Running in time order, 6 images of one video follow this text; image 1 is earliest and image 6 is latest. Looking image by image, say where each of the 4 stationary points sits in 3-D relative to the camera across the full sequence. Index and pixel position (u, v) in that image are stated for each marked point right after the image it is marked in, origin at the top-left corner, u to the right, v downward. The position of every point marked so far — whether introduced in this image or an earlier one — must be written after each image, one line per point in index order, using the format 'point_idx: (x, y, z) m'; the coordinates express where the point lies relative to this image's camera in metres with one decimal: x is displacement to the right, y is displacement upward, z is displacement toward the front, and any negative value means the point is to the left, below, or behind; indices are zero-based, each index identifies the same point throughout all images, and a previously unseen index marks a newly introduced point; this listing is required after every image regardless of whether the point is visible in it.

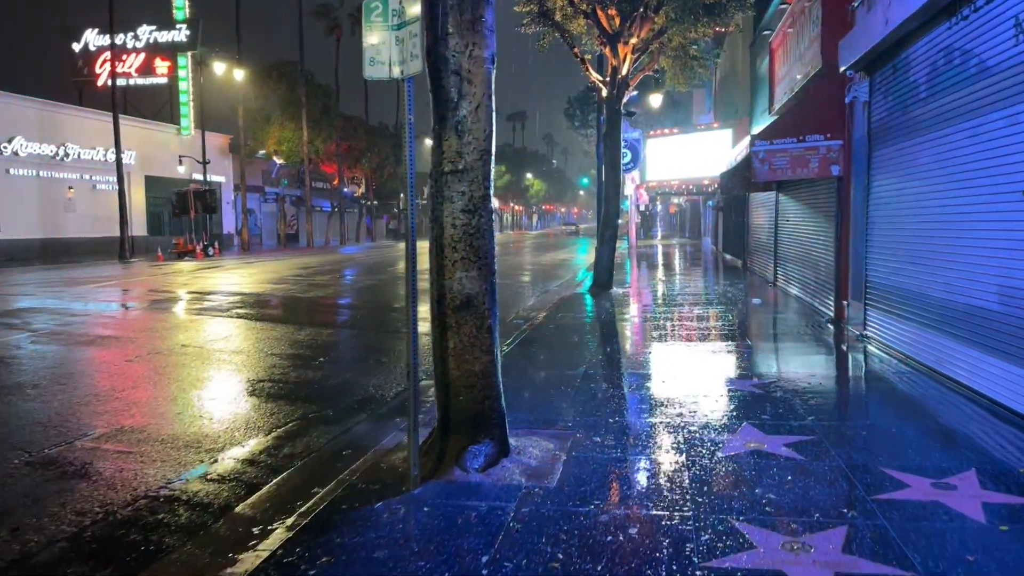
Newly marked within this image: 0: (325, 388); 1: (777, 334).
0: (-2.2, -1.2, +8.3) m
1: (+4.4, -0.8, +11.5) m
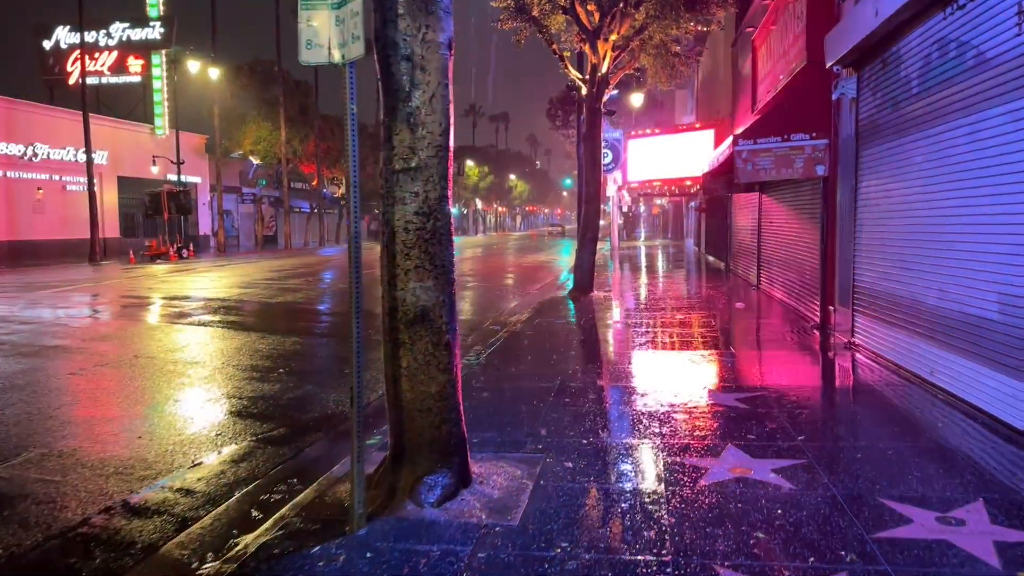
0: (-2.6, -1.3, +7.8) m
1: (+4.0, -0.8, +11.1) m
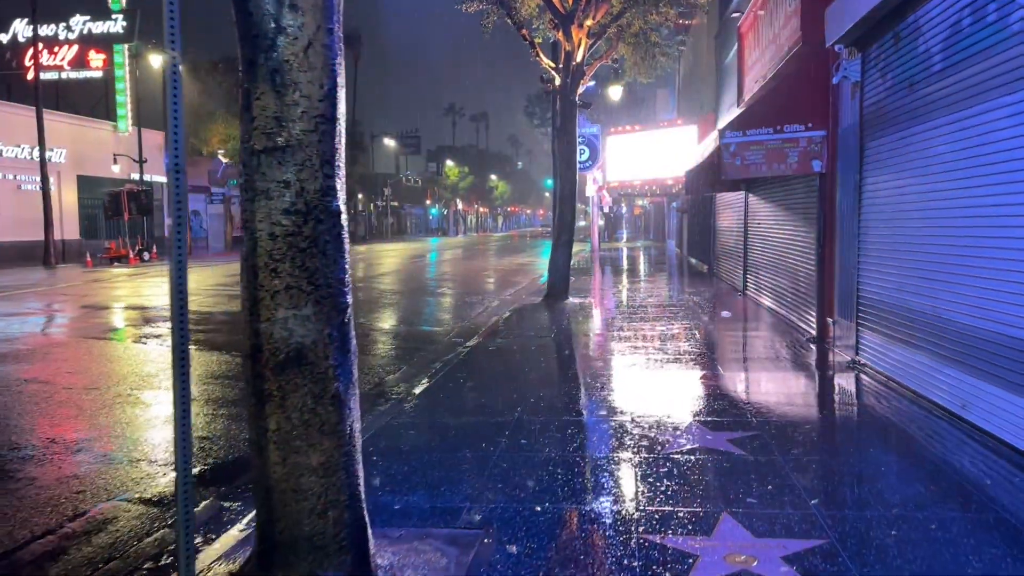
0: (-3.0, -1.4, +6.5) m
1: (+3.4, -1.0, +10.0) m
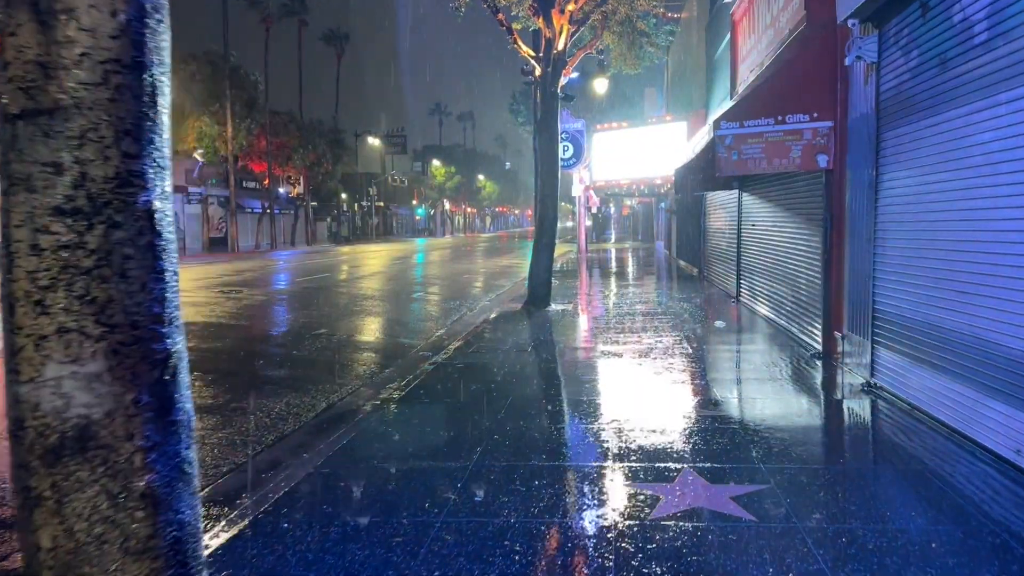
0: (-3.4, -1.6, +5.3) m
1: (+3.0, -1.1, +8.9) m
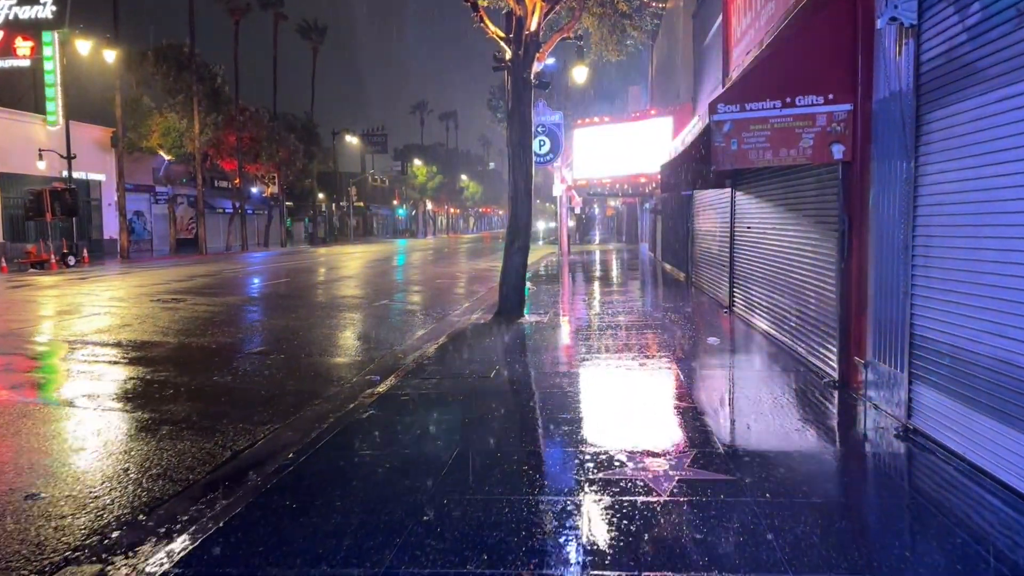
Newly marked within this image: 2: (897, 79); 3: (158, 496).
0: (-3.8, -1.7, +3.8) m
1: (+2.6, -1.2, +7.5) m
2: (+3.2, +1.8, +6.0) m
3: (-2.7, -1.6, +5.3) m
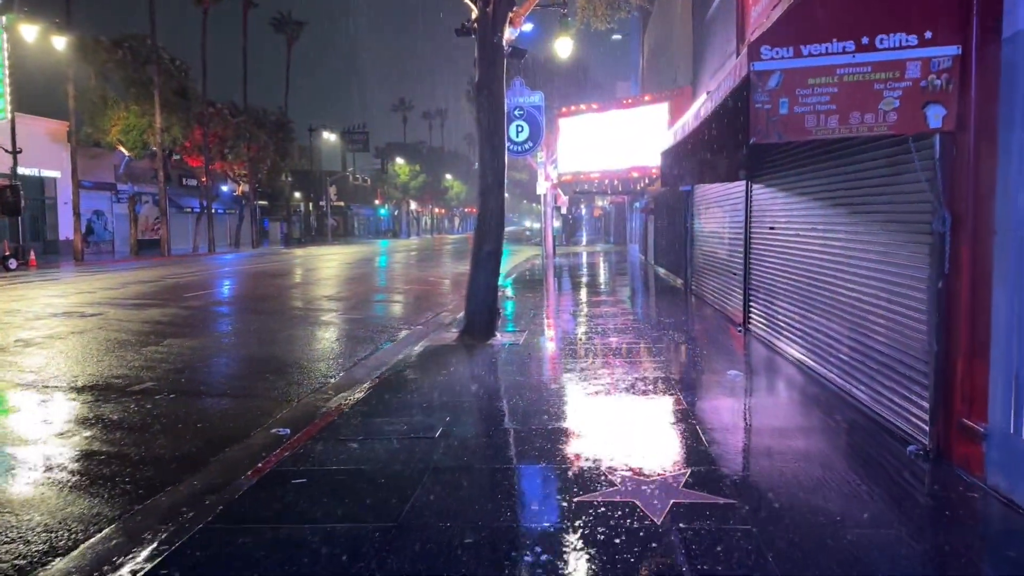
0: (-4.1, -1.9, +1.4) m
1: (+2.2, -1.4, +5.3) m
2: (+2.9, +1.6, +3.7) m
3: (-3.0, -1.8, +2.9) m
